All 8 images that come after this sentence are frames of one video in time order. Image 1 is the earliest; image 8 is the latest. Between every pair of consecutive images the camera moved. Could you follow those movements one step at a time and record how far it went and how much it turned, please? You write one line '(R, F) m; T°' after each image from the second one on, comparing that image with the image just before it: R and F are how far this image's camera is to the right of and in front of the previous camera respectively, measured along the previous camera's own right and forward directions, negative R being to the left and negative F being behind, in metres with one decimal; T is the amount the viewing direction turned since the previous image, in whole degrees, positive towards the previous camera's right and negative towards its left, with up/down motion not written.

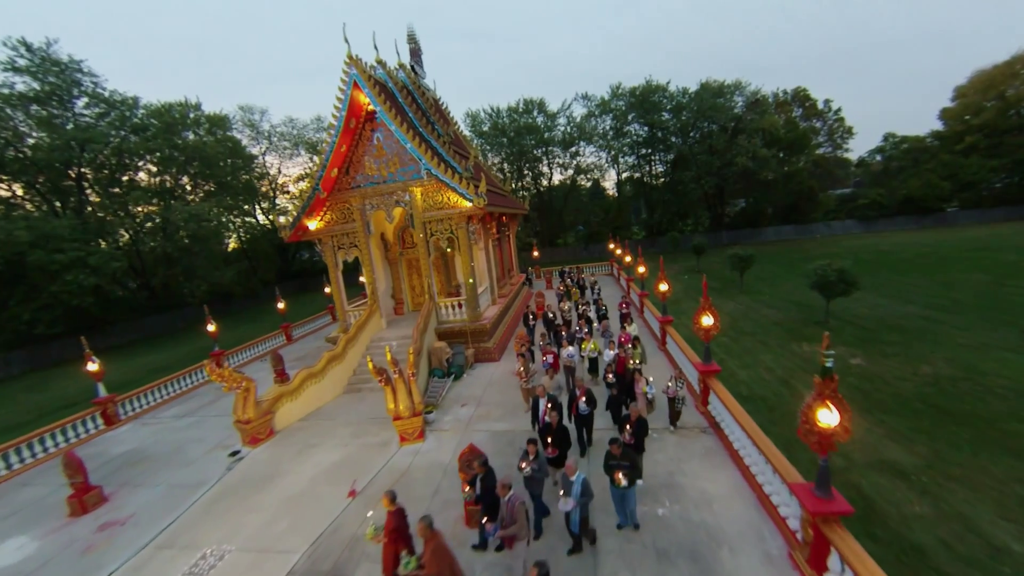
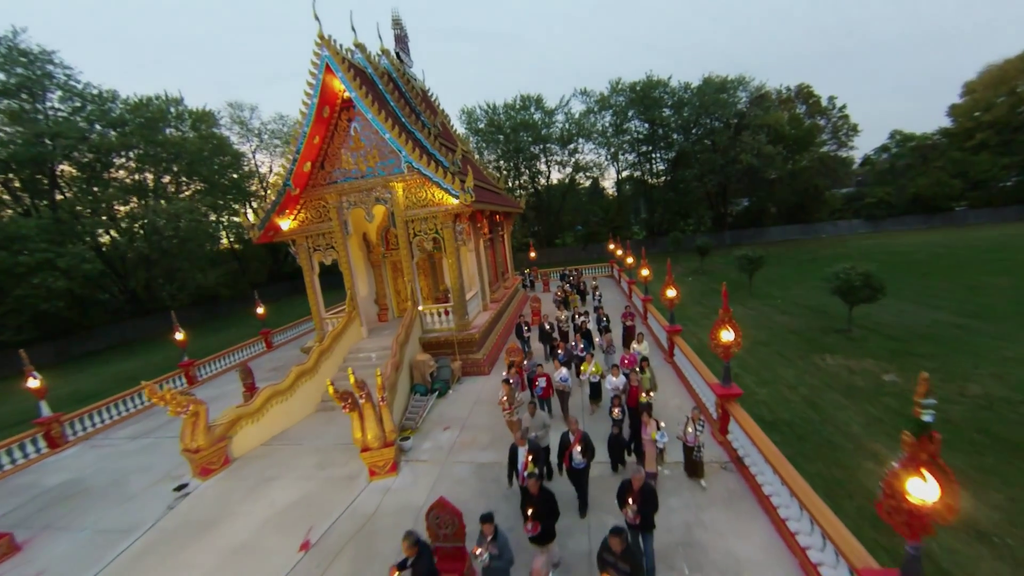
(+0.3, +1.4) m; 0°
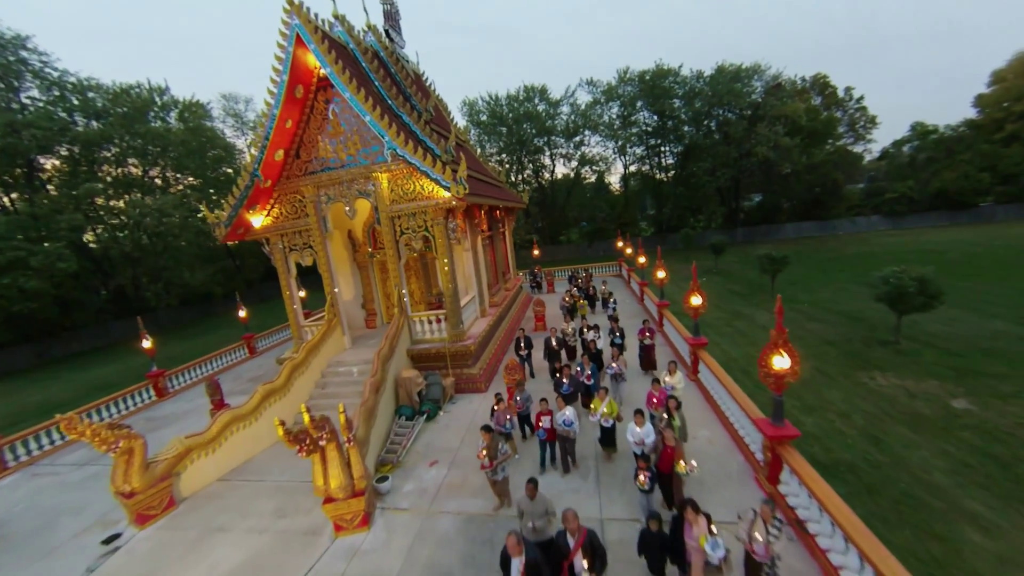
(+0.1, +1.6) m; -1°
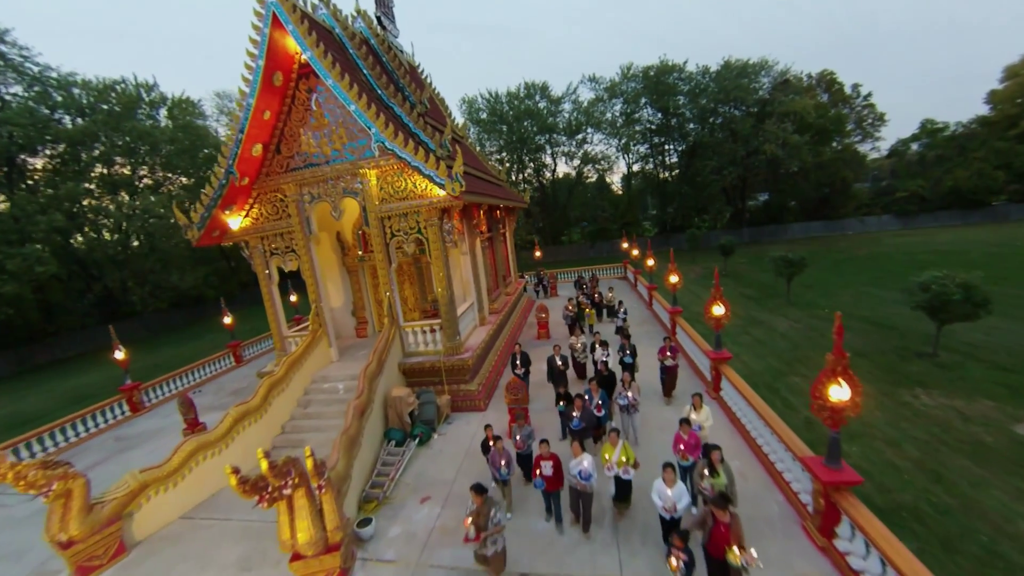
(0.0, +1.1) m; 0°
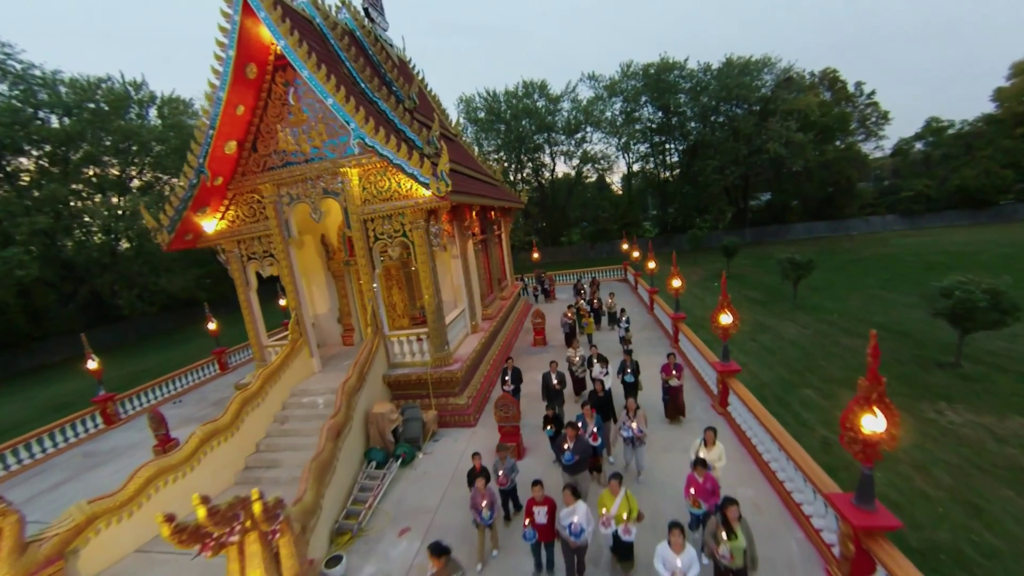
(+0.2, +0.7) m; 0°
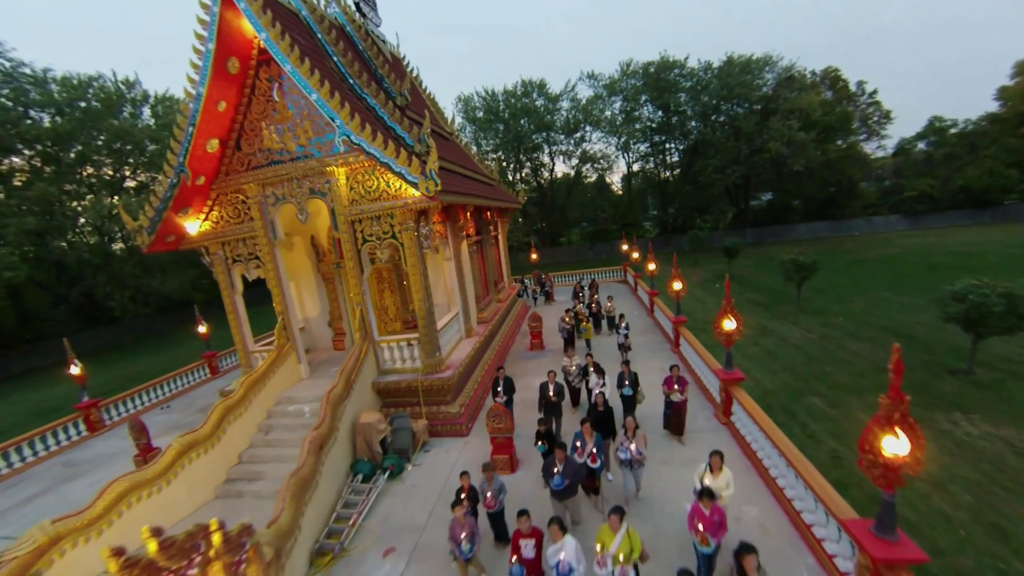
(+0.2, +0.4) m; 0°
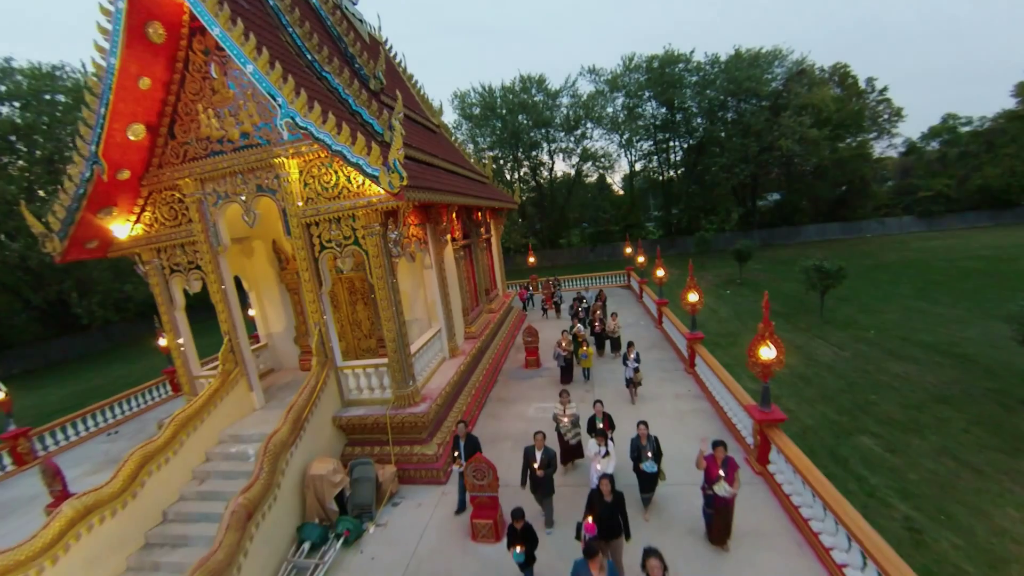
(+0.3, +1.7) m; 0°
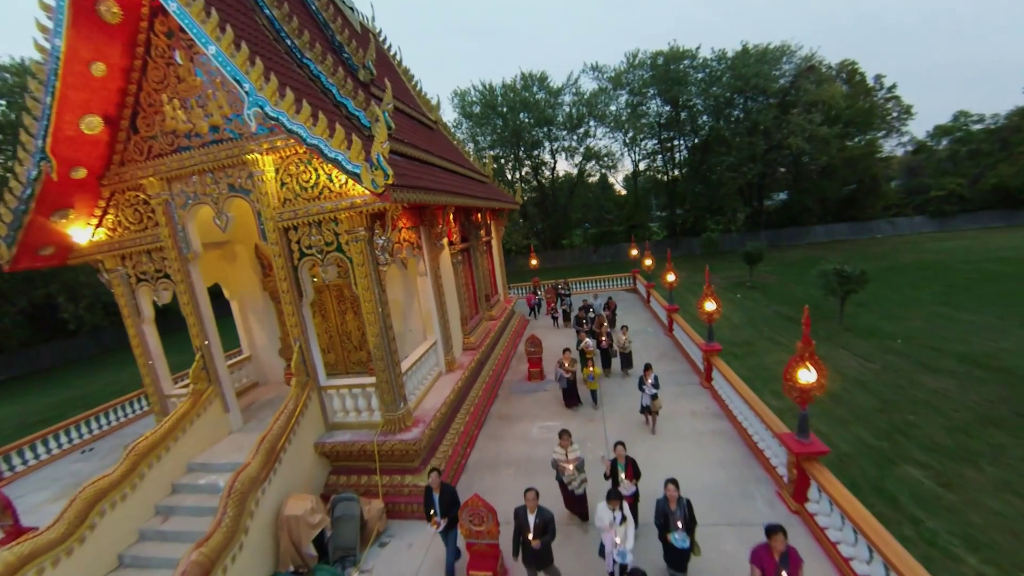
(0.0, +0.9) m; 0°
